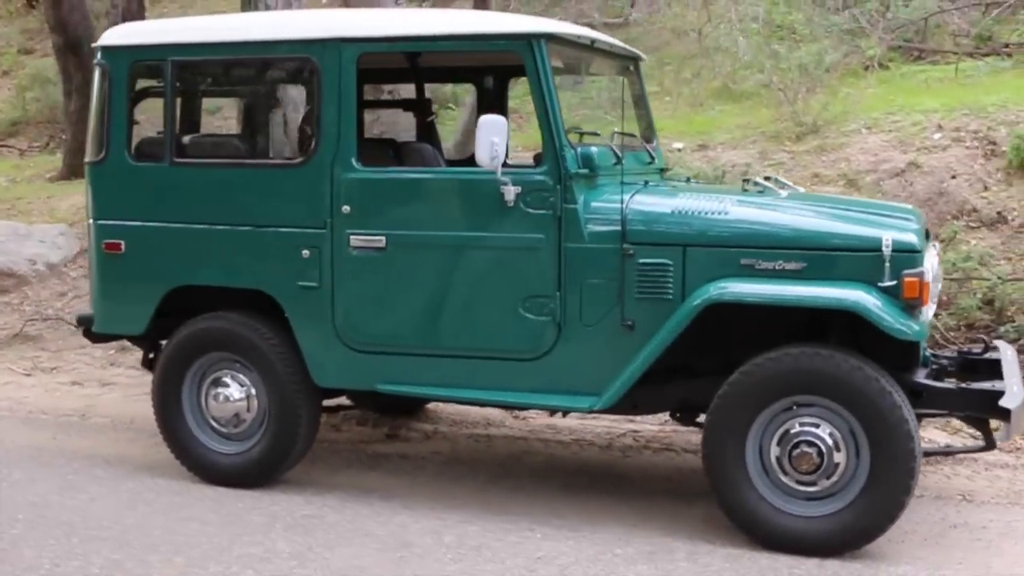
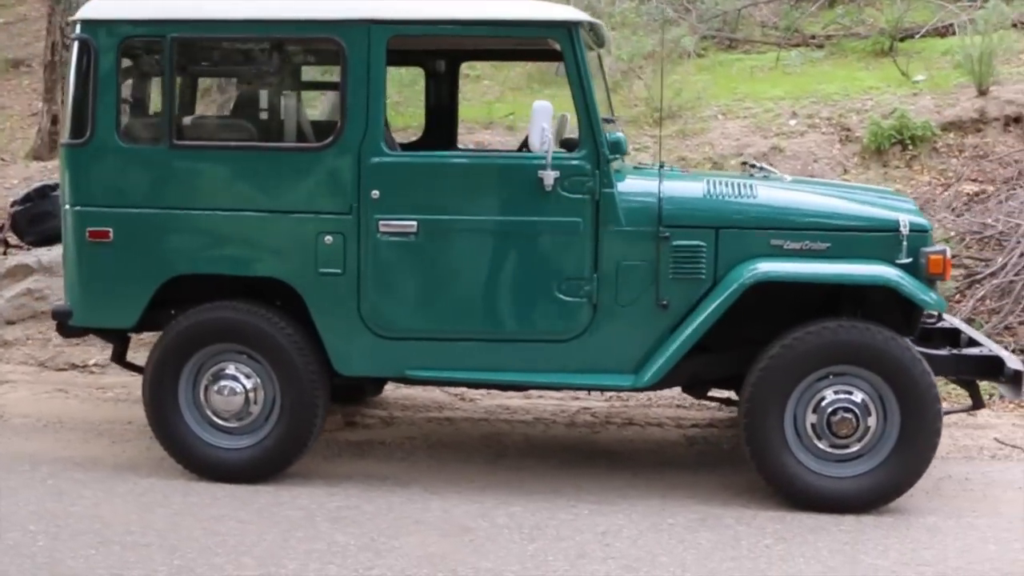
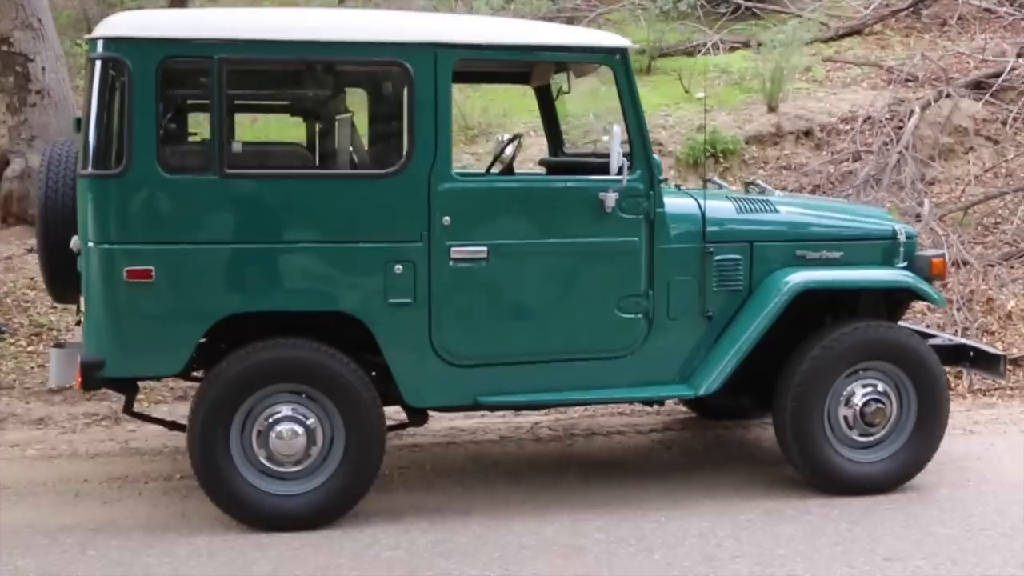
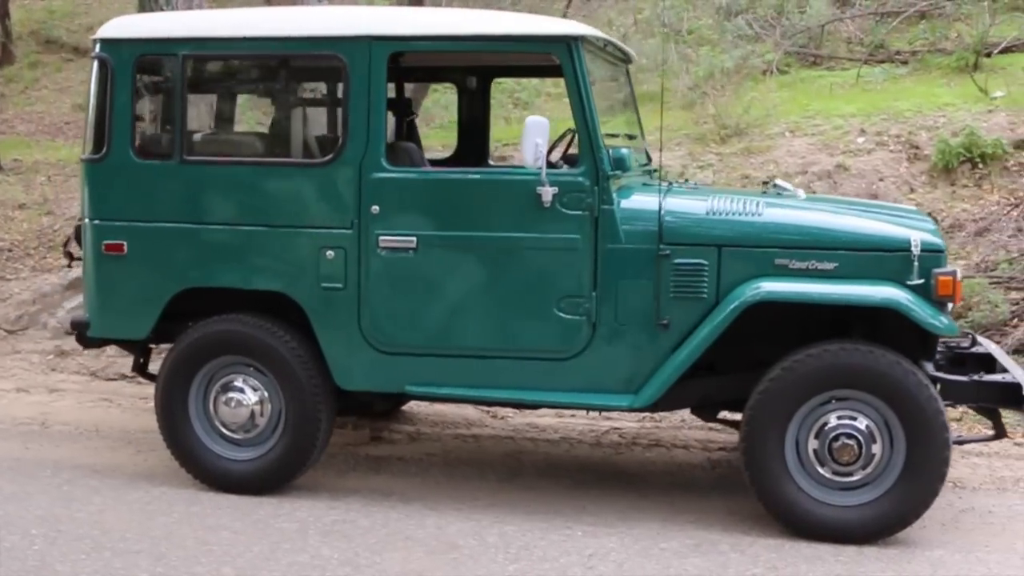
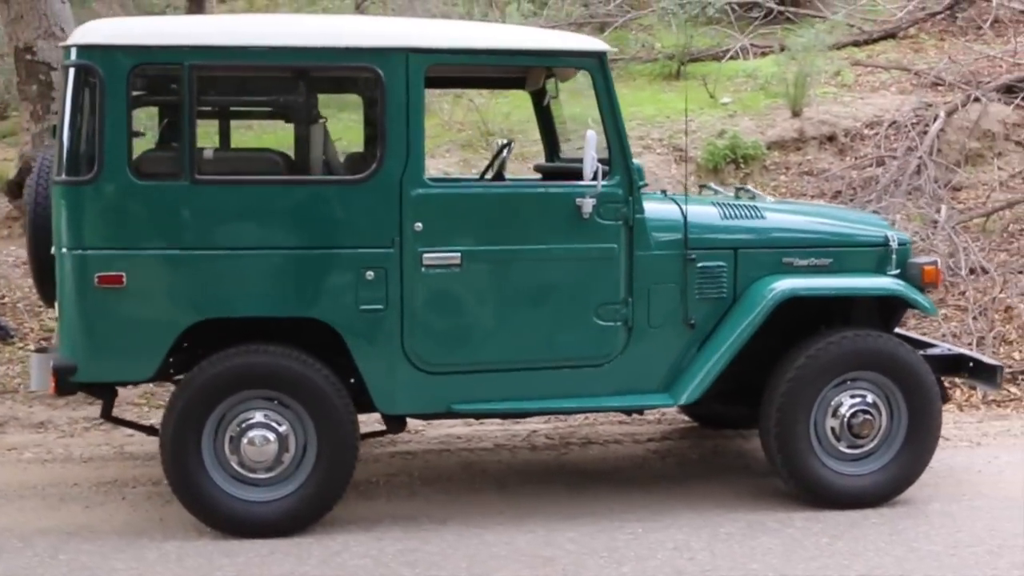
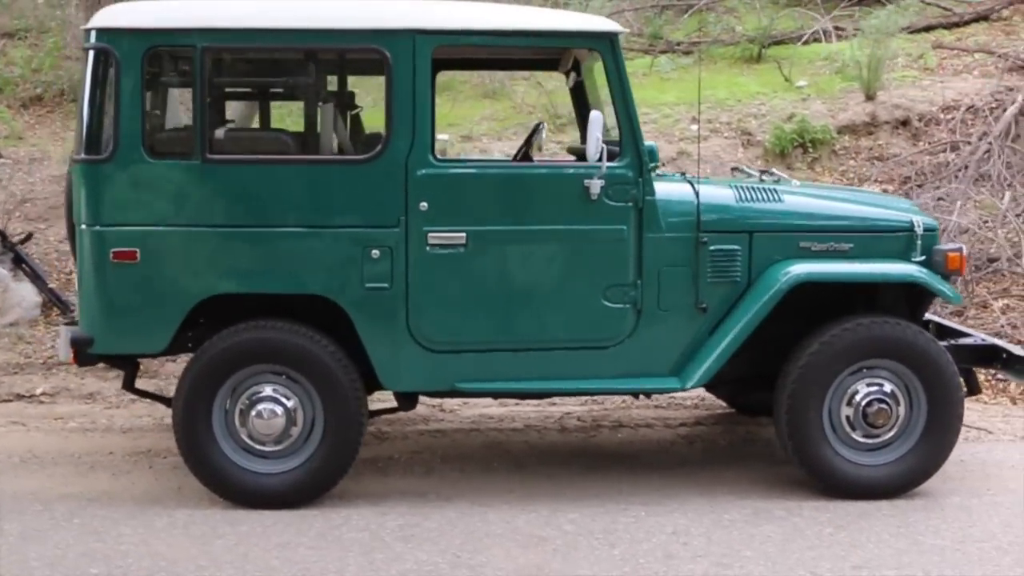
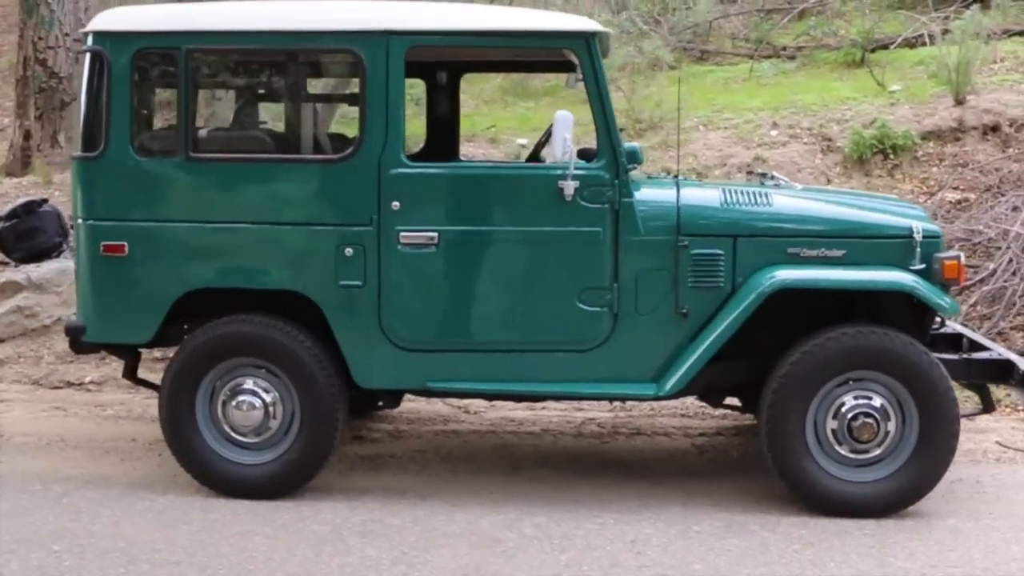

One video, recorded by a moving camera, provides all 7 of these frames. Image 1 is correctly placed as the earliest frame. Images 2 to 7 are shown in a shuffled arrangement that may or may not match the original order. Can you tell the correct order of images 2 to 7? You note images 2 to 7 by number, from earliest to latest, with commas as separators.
4, 2, 7, 6, 5, 3
